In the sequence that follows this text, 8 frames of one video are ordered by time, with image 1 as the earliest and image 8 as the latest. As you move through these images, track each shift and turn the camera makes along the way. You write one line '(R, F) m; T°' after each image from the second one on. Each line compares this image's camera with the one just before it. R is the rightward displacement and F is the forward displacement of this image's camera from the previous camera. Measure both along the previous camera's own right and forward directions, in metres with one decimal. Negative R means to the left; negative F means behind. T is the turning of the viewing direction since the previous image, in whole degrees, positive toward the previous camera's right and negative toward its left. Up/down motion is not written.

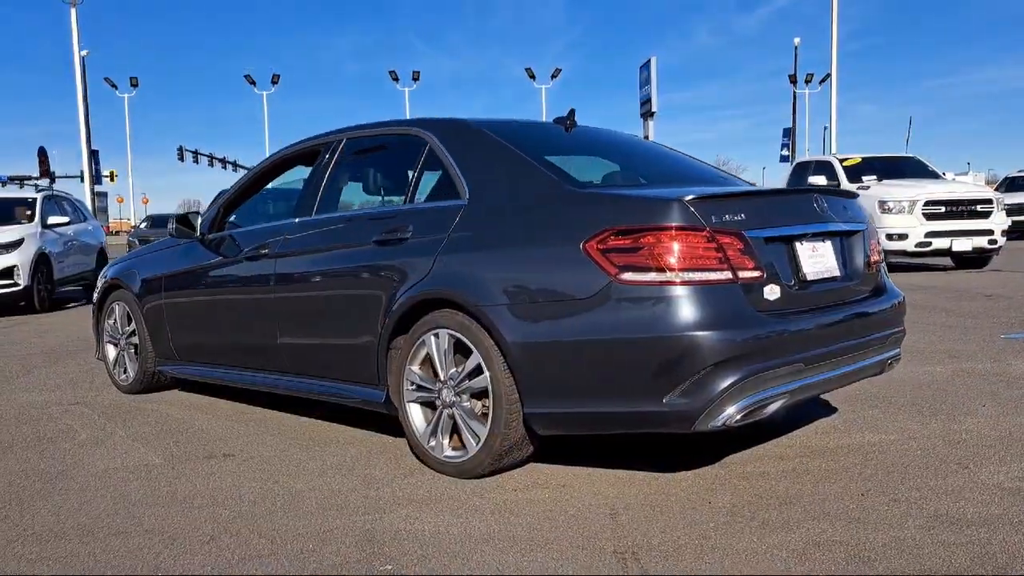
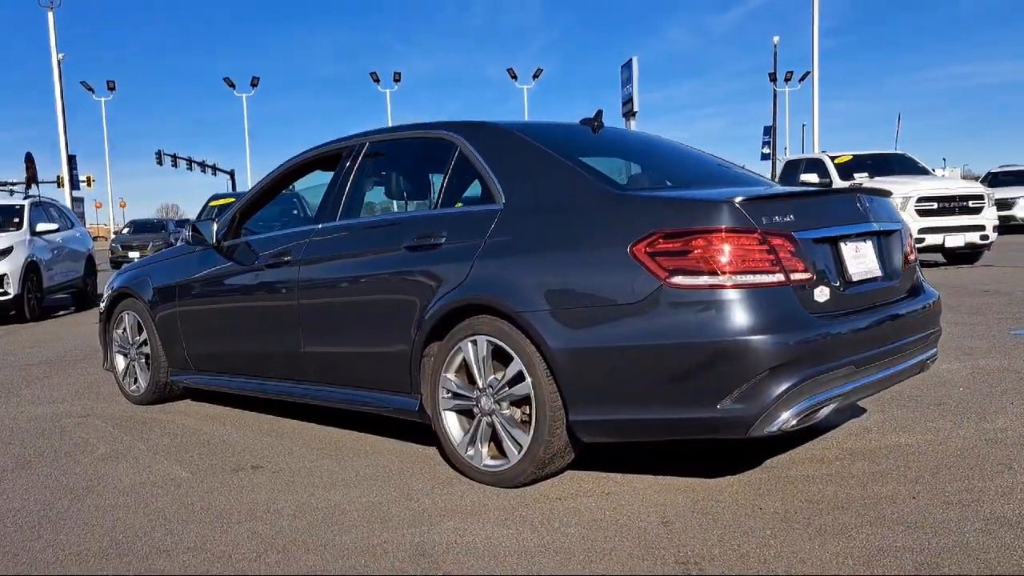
(-0.2, +0.1) m; +1°
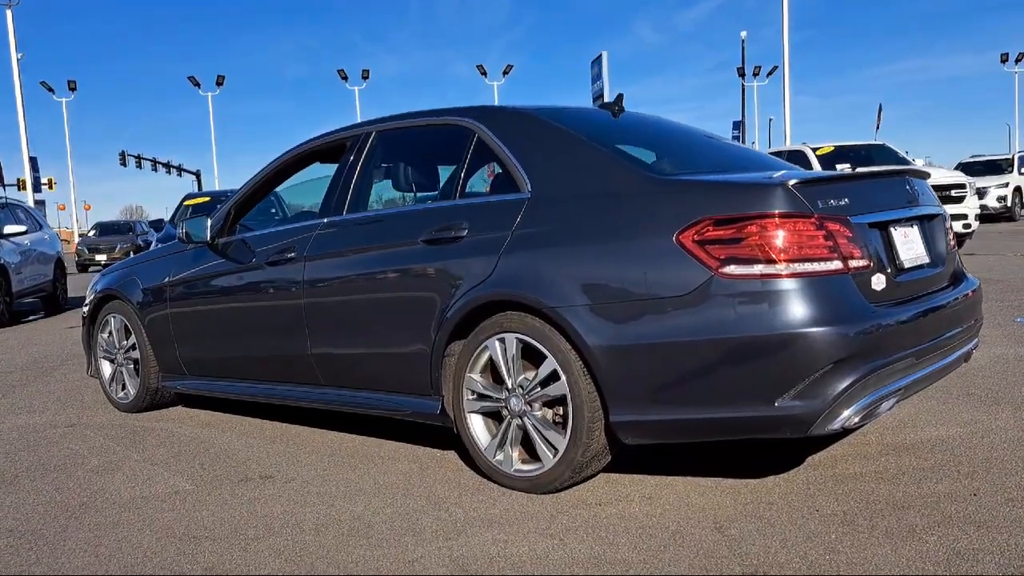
(-0.2, +0.2) m; +2°
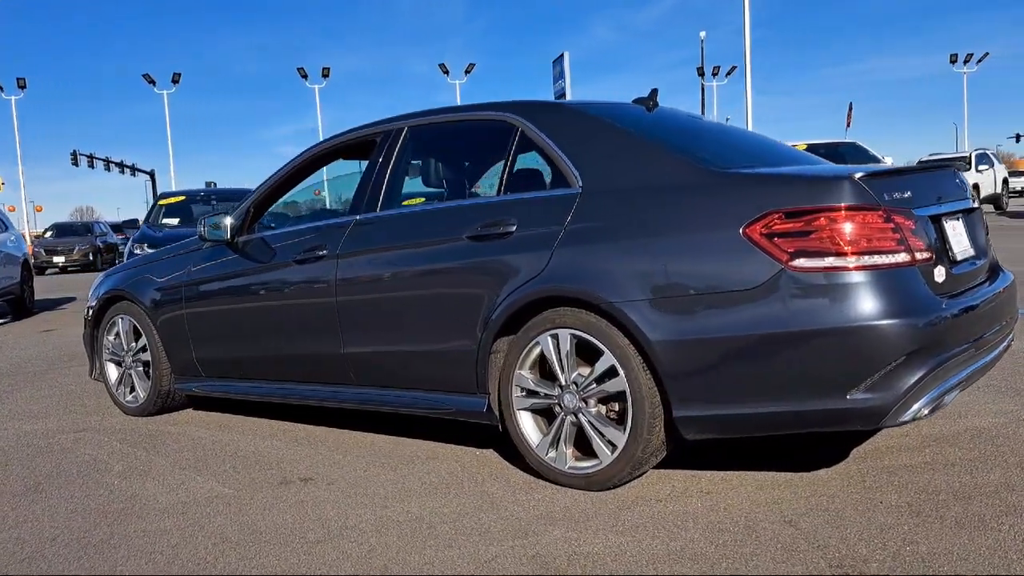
(-0.4, 0.0) m; +3°
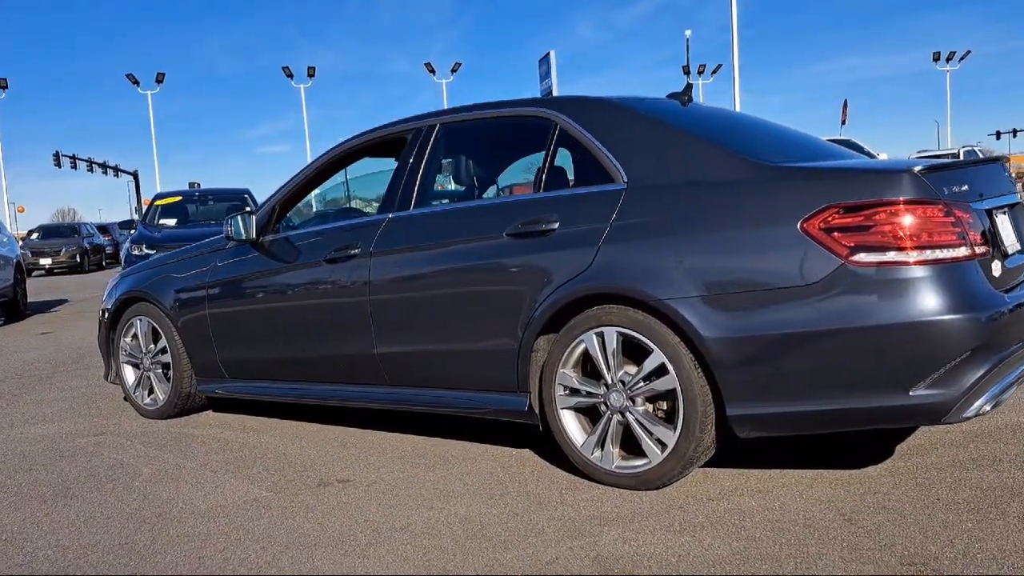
(-0.2, +0.1) m; +1°
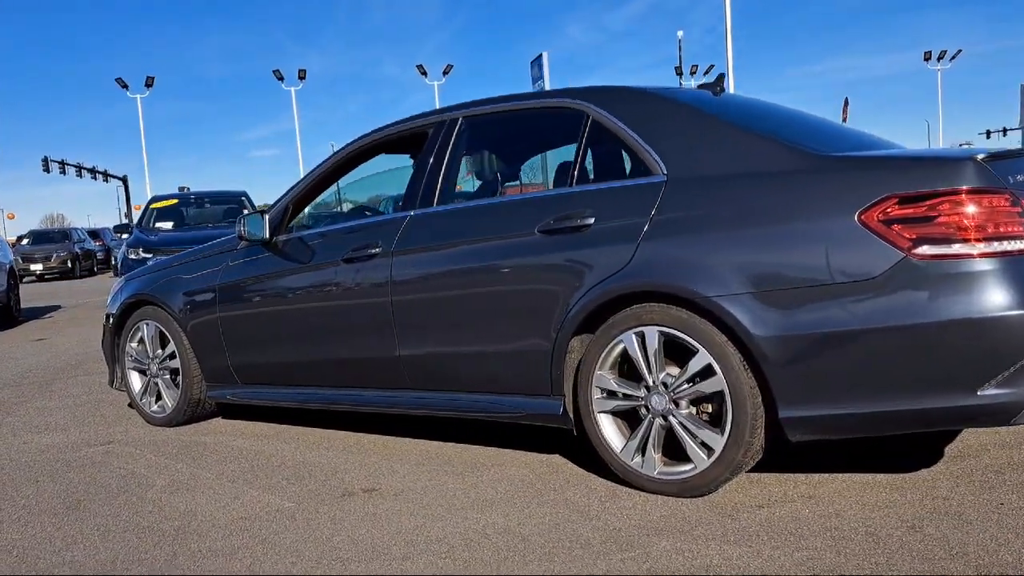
(-0.2, +0.2) m; +1°
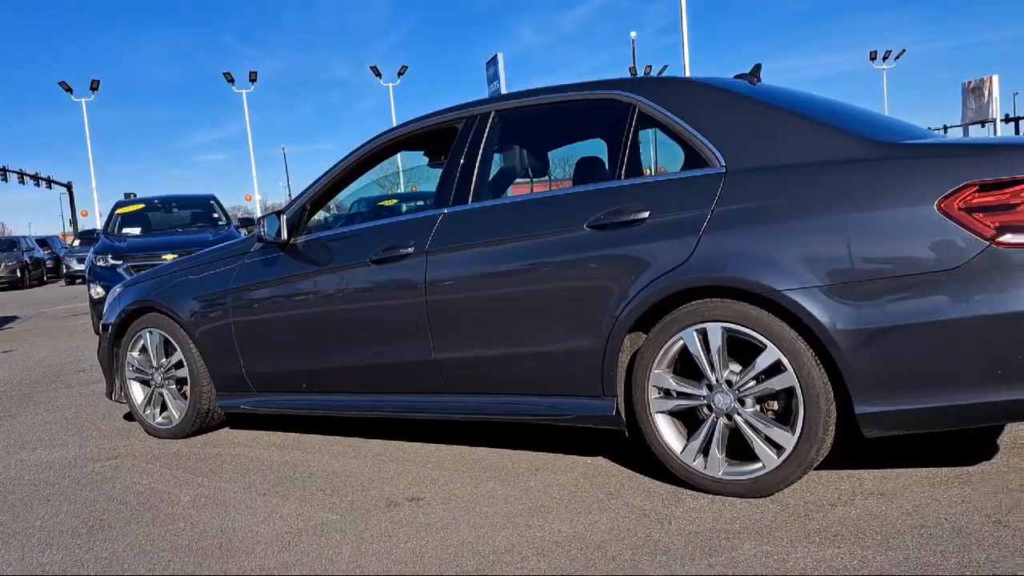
(-0.4, +0.1) m; +3°
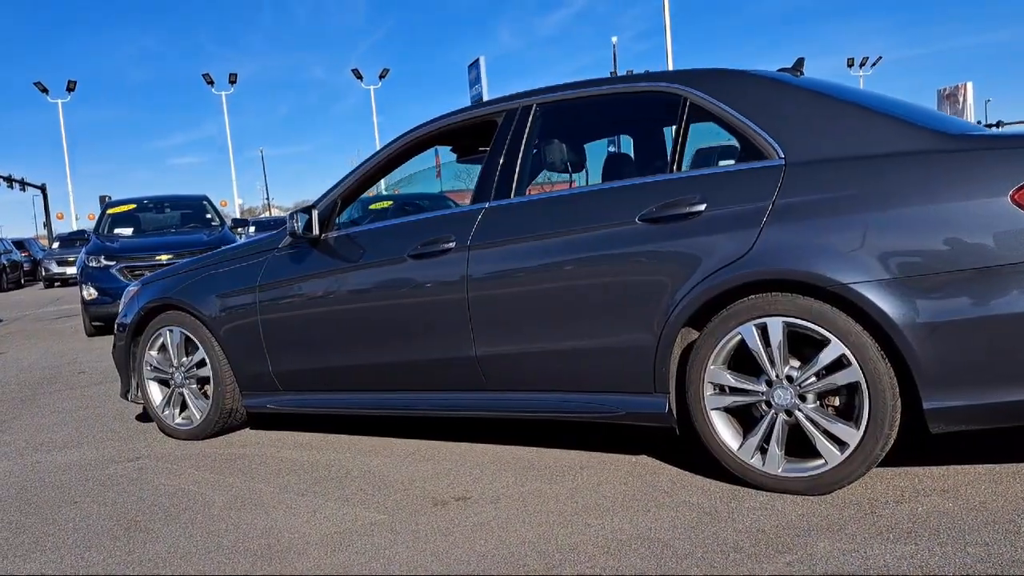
(-0.3, +0.1) m; +1°
